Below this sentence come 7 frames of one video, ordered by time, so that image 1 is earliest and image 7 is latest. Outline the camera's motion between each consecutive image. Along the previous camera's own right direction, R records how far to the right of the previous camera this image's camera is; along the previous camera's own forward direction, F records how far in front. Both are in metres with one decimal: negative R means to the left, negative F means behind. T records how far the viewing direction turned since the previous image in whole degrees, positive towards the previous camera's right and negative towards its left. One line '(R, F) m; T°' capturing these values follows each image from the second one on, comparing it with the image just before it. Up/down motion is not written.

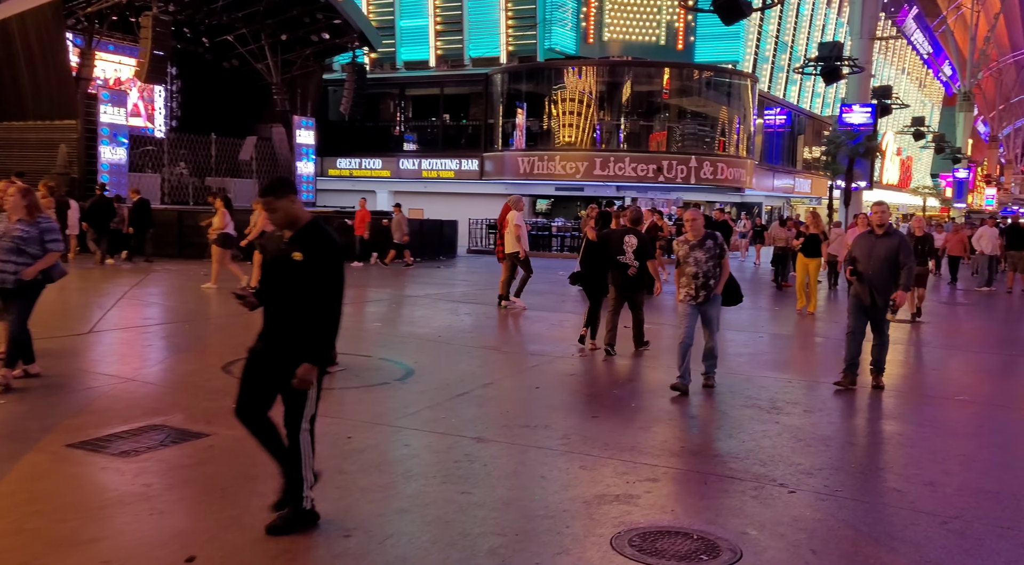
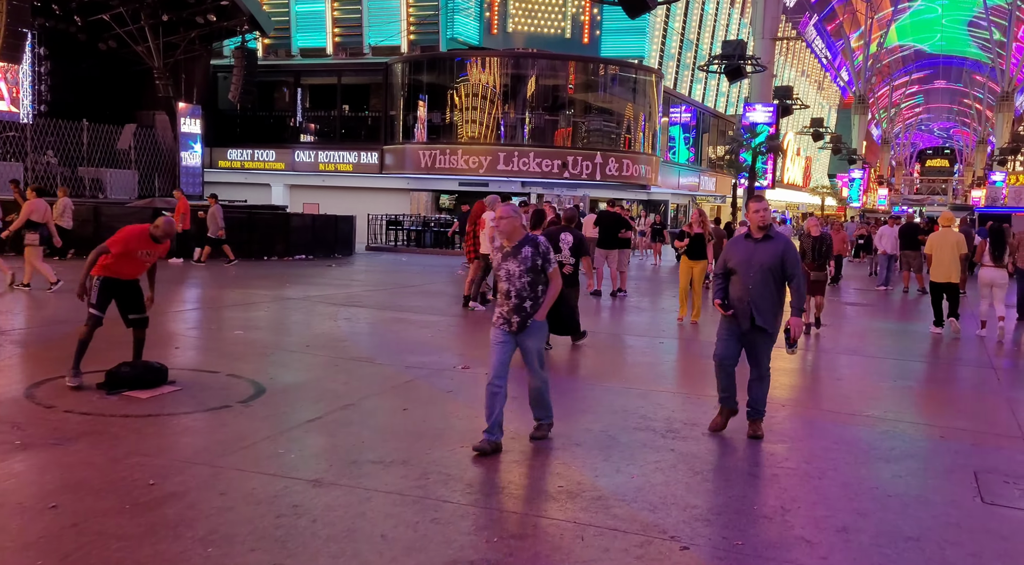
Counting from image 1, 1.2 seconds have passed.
(+0.4, +0.9) m; +6°
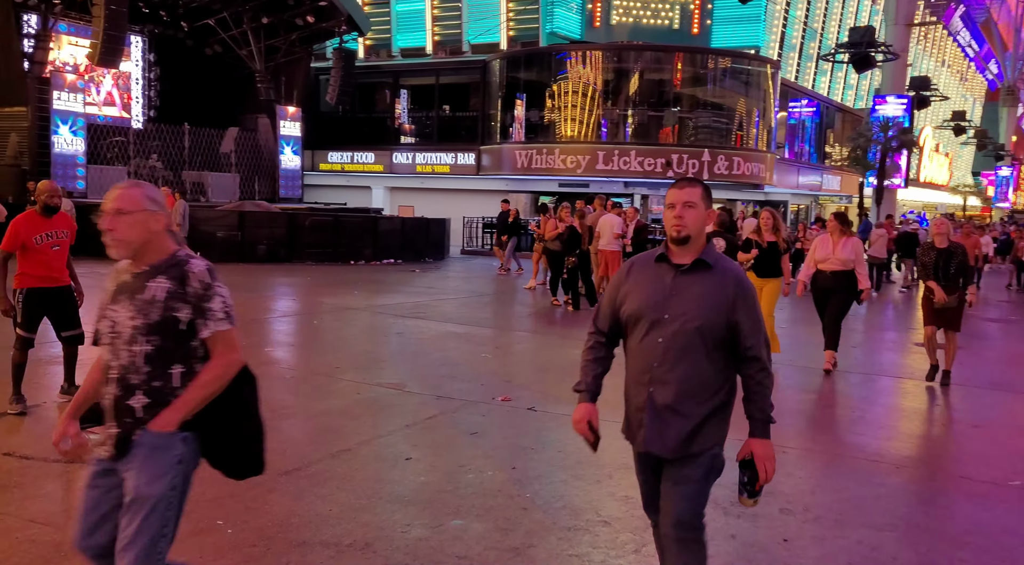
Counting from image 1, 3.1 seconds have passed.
(+0.5, +1.3) m; -8°
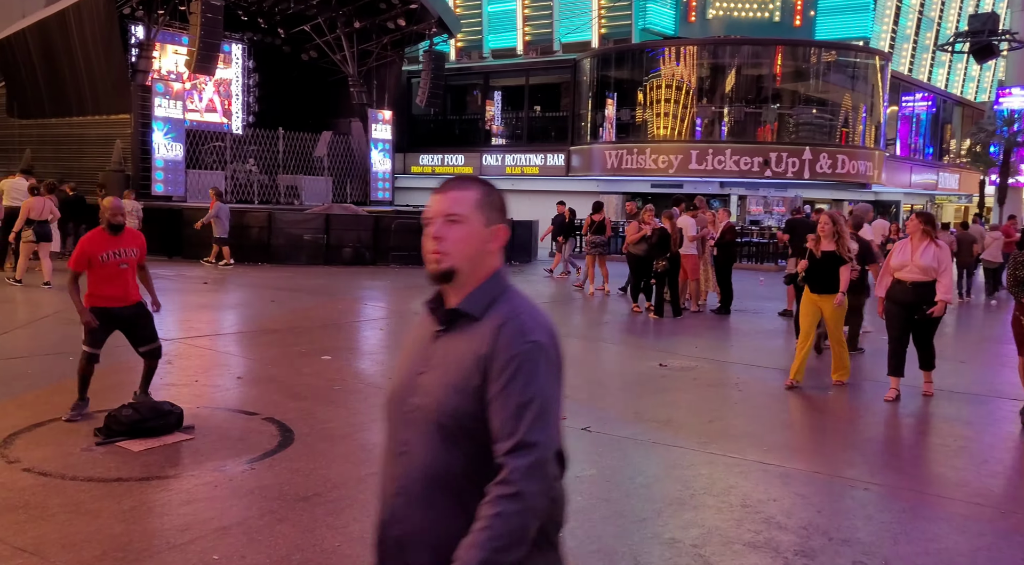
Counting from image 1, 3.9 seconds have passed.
(+0.3, +0.5) m; -7°
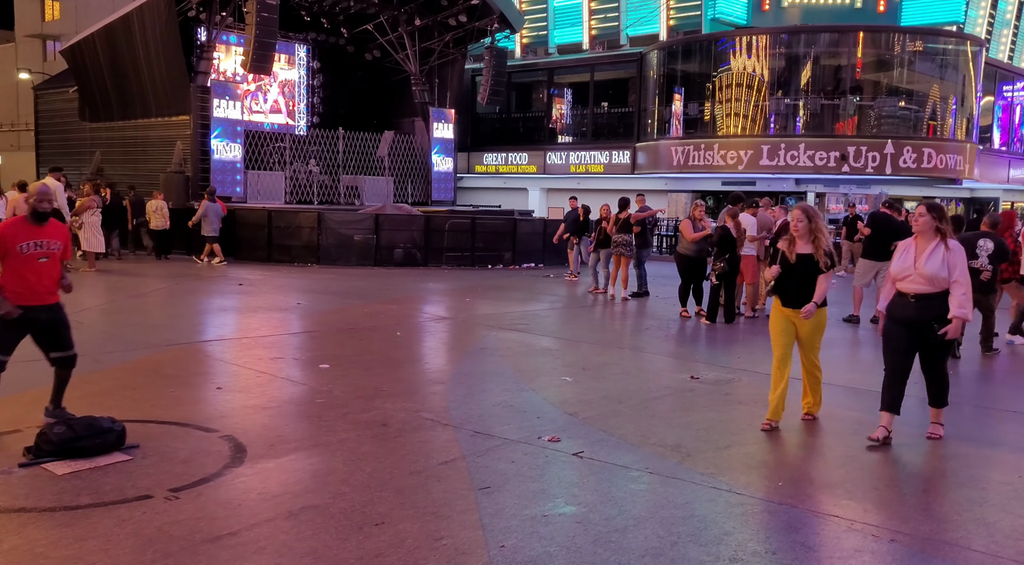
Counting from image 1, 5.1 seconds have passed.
(+0.7, +0.7) m; -6°
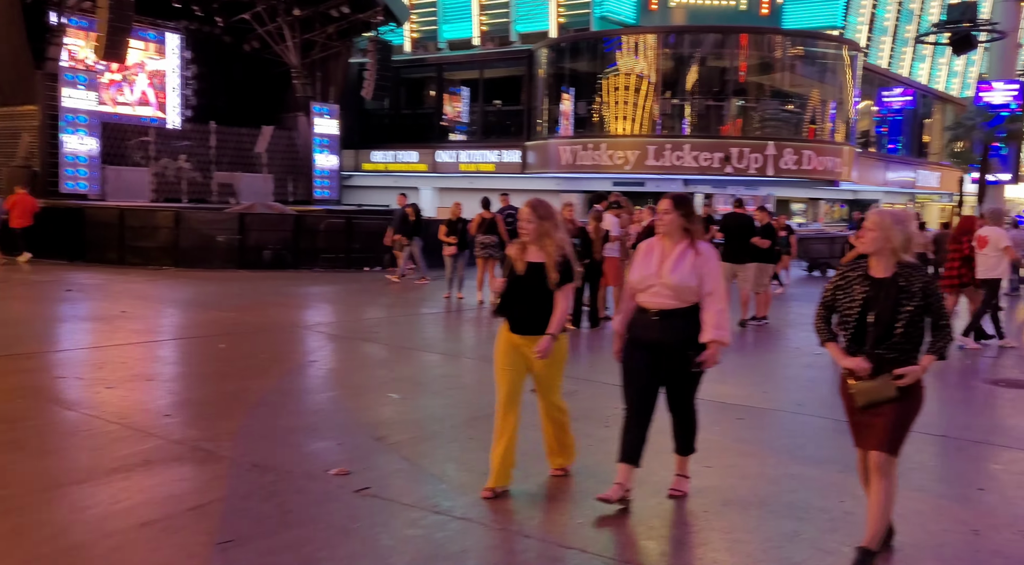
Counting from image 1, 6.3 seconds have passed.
(+0.8, +0.6) m; +6°
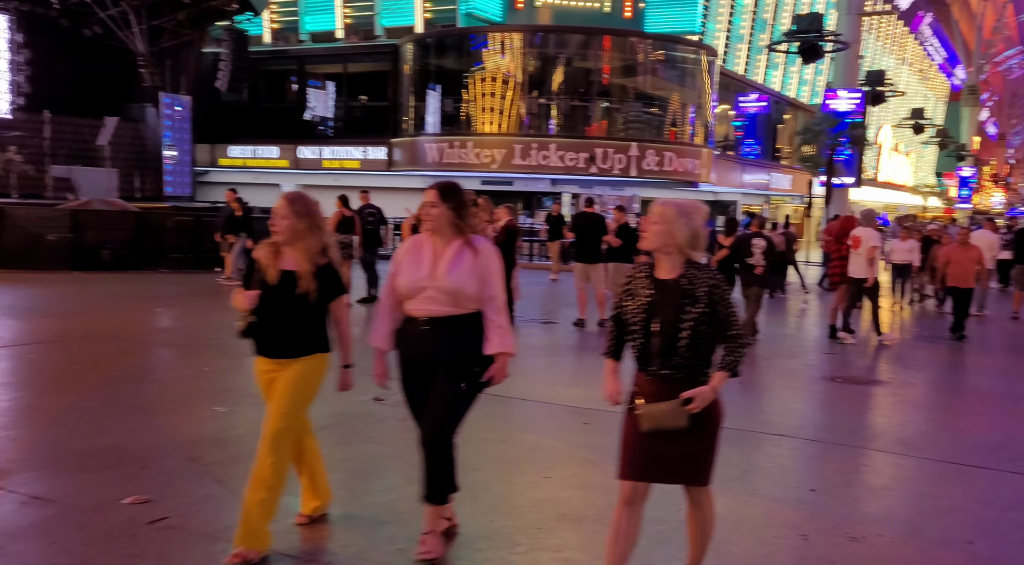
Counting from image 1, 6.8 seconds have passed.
(+0.3, +0.3) m; +8°
